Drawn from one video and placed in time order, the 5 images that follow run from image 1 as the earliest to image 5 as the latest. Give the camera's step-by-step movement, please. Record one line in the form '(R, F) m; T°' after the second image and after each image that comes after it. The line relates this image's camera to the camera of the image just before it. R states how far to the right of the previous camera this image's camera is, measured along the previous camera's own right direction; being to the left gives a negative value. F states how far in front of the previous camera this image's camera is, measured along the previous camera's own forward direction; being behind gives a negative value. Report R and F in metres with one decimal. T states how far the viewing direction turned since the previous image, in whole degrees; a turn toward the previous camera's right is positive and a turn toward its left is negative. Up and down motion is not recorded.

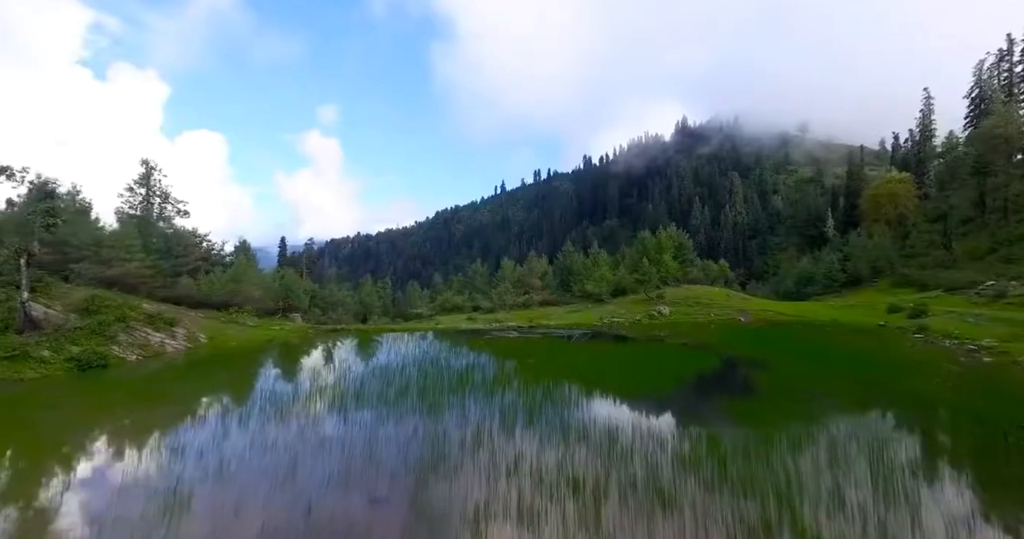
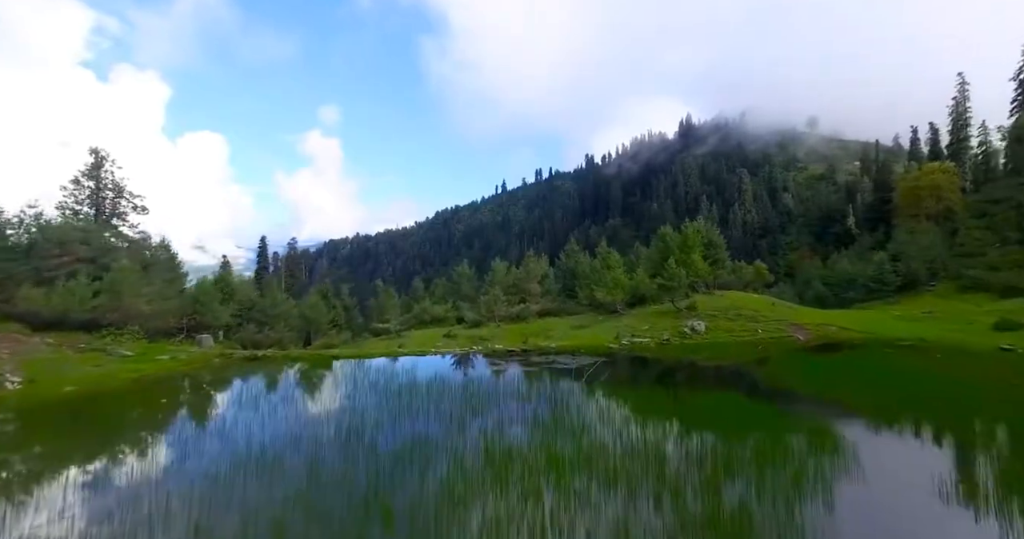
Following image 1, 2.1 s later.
(+1.3, +17.6) m; 0°
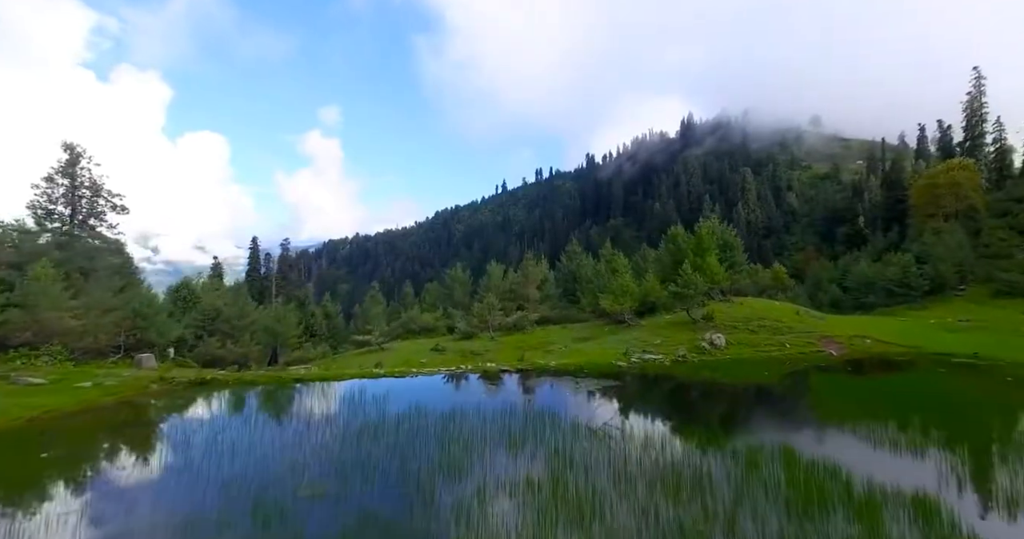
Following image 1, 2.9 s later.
(+0.5, +7.2) m; 0°
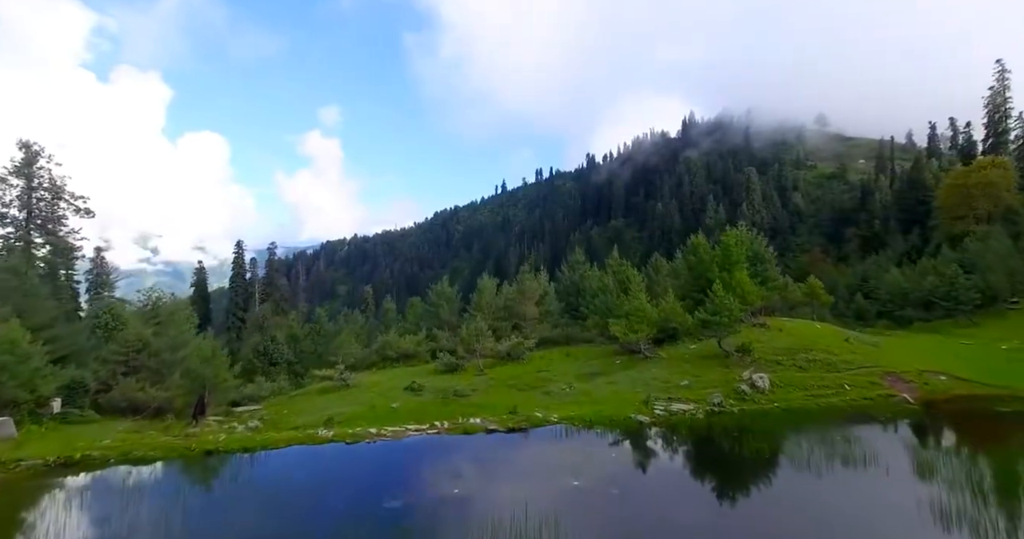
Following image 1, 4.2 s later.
(+0.7, +10.8) m; 0°
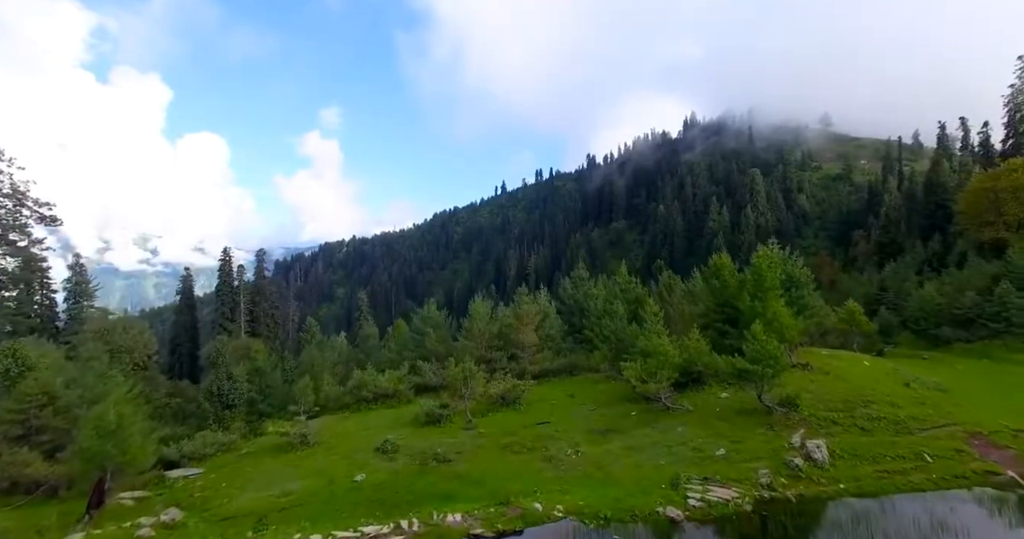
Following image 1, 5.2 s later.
(+0.5, +9.0) m; 0°
